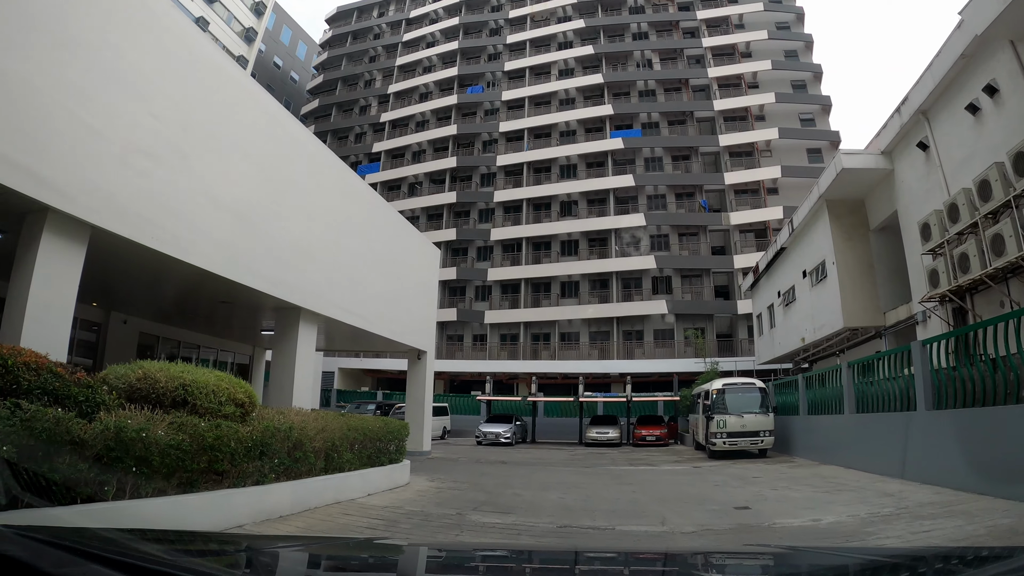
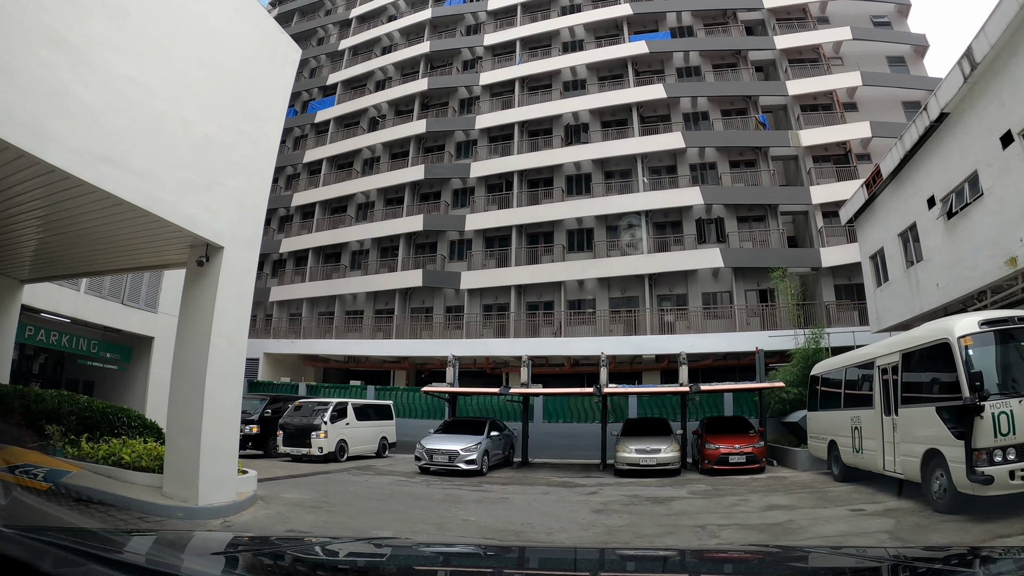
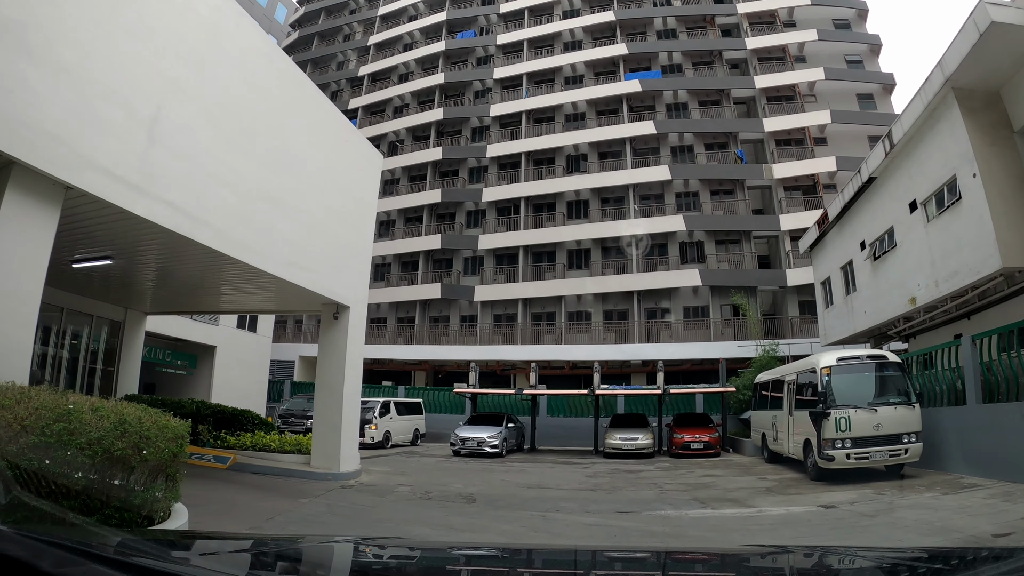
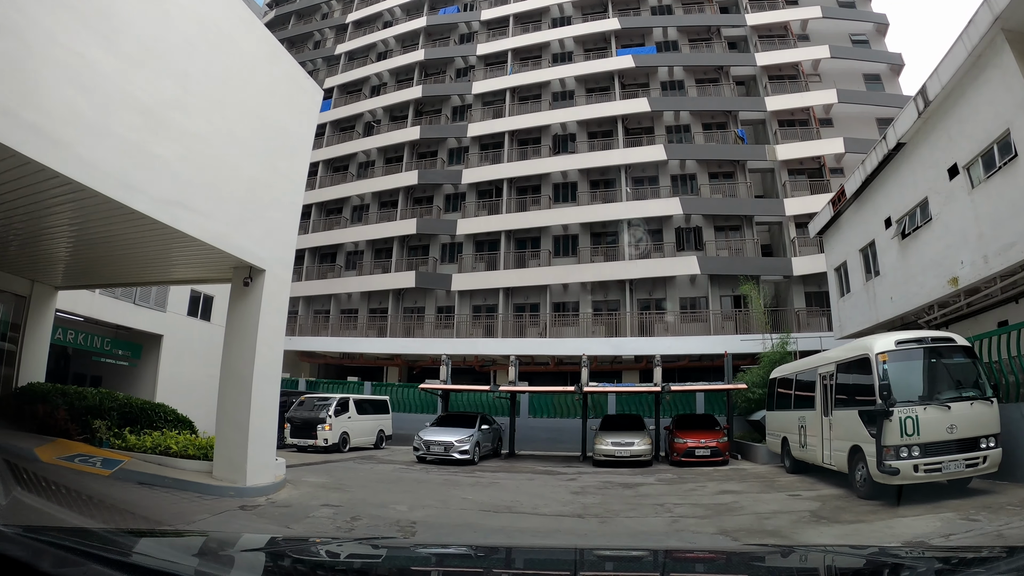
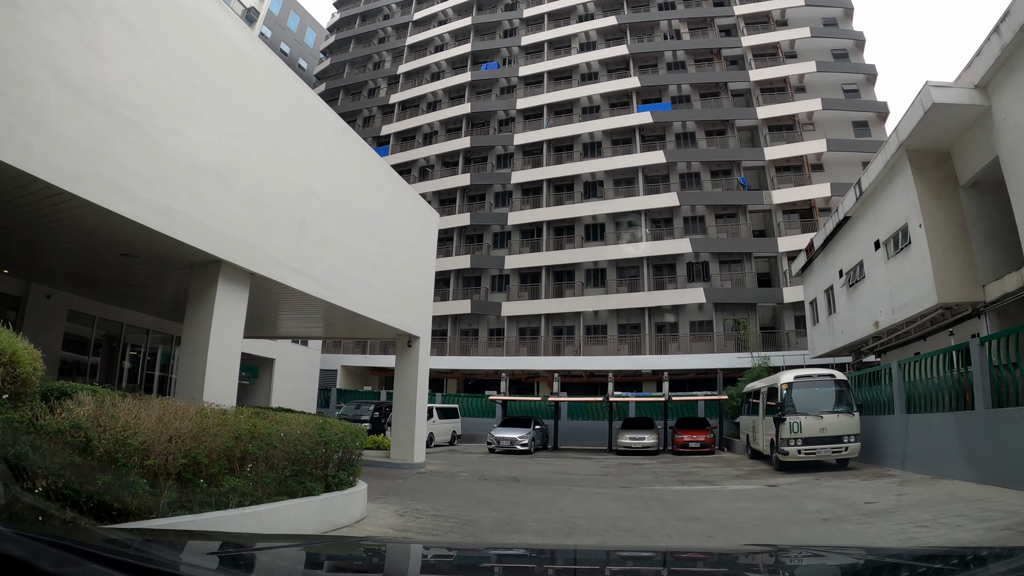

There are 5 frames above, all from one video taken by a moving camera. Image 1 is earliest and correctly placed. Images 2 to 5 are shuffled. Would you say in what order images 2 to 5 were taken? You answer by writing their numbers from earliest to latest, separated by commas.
5, 3, 4, 2
